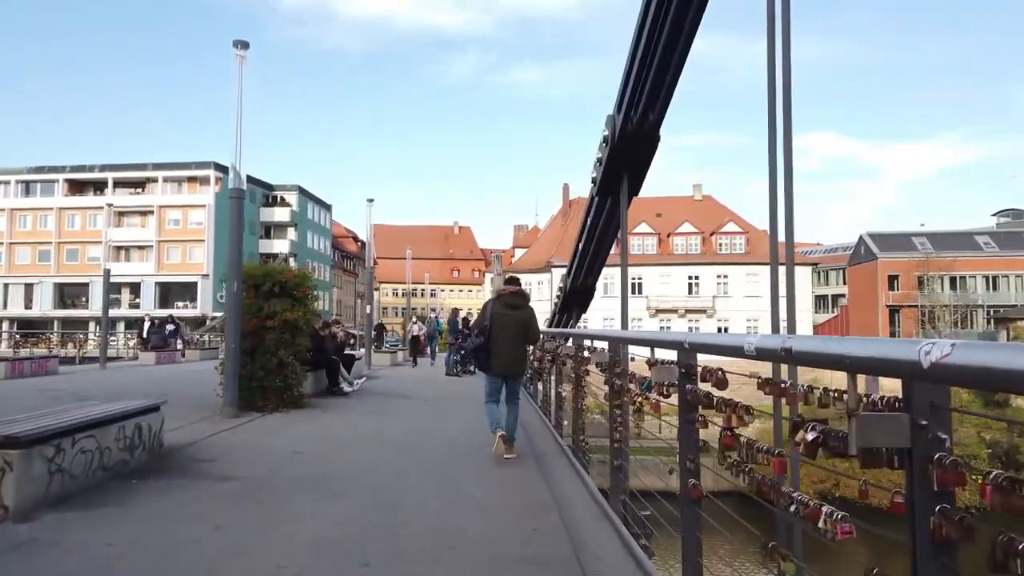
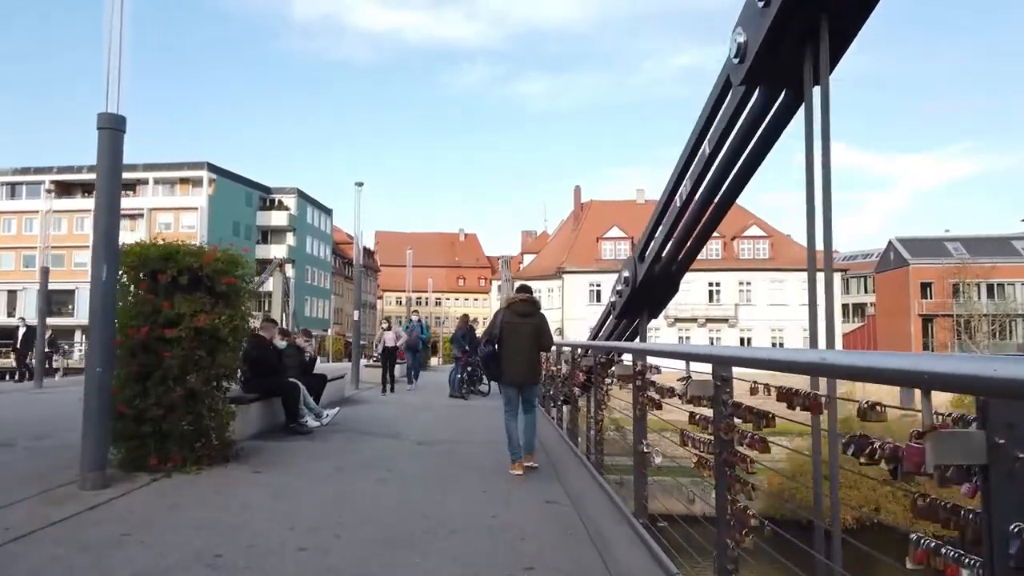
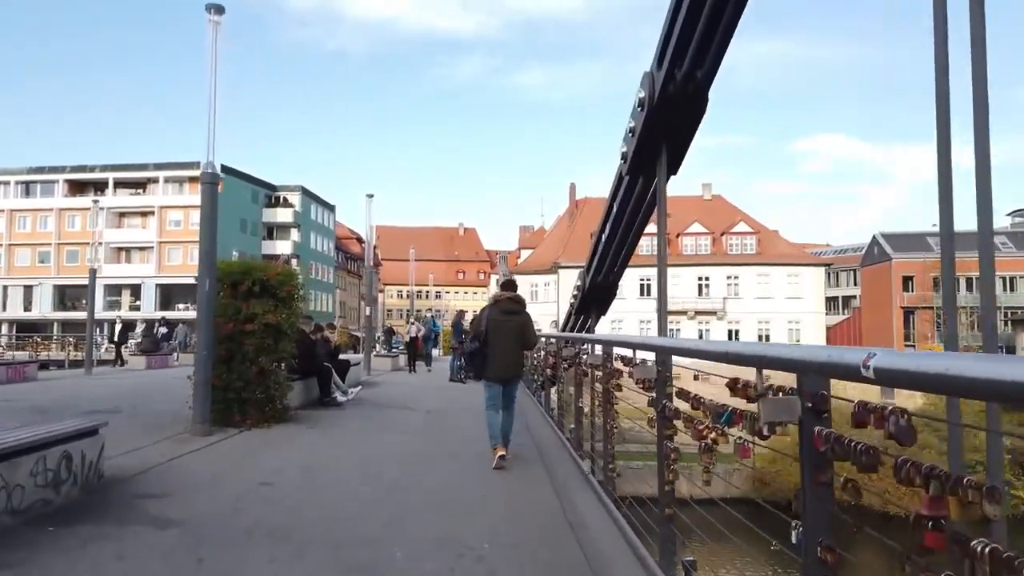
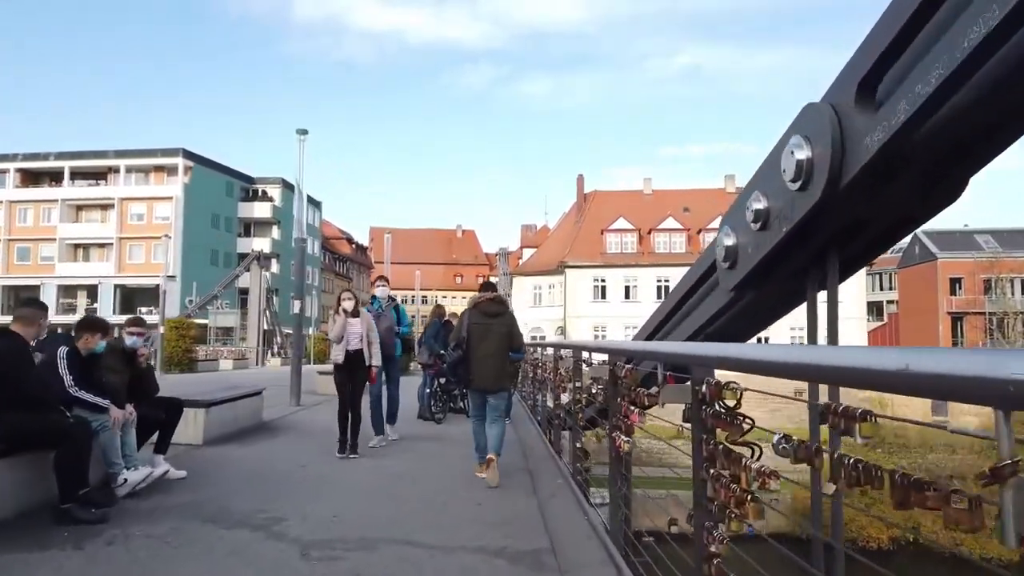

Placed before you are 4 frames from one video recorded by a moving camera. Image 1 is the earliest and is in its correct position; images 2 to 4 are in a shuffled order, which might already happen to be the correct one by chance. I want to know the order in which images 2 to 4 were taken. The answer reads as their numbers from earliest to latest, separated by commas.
3, 2, 4
